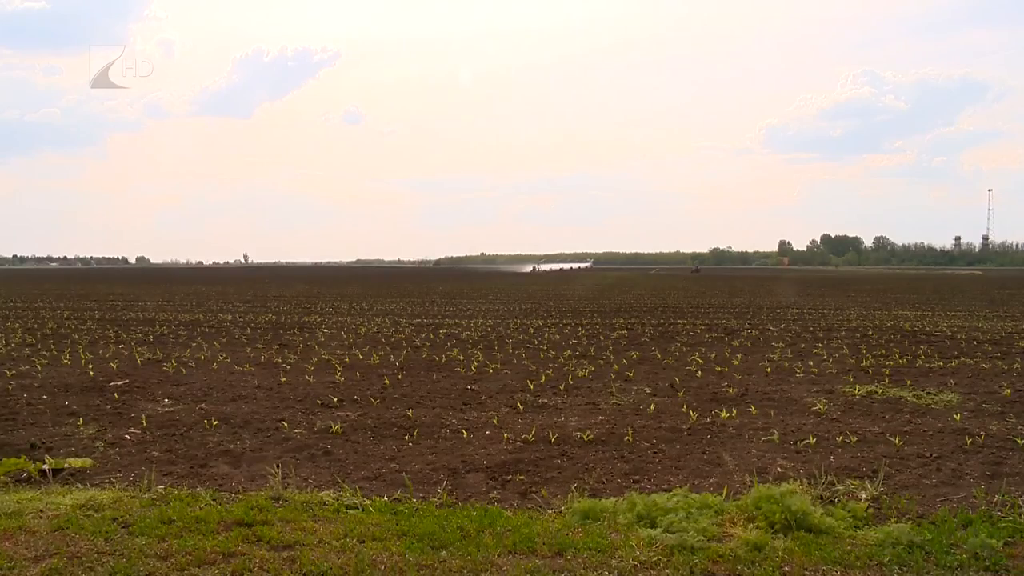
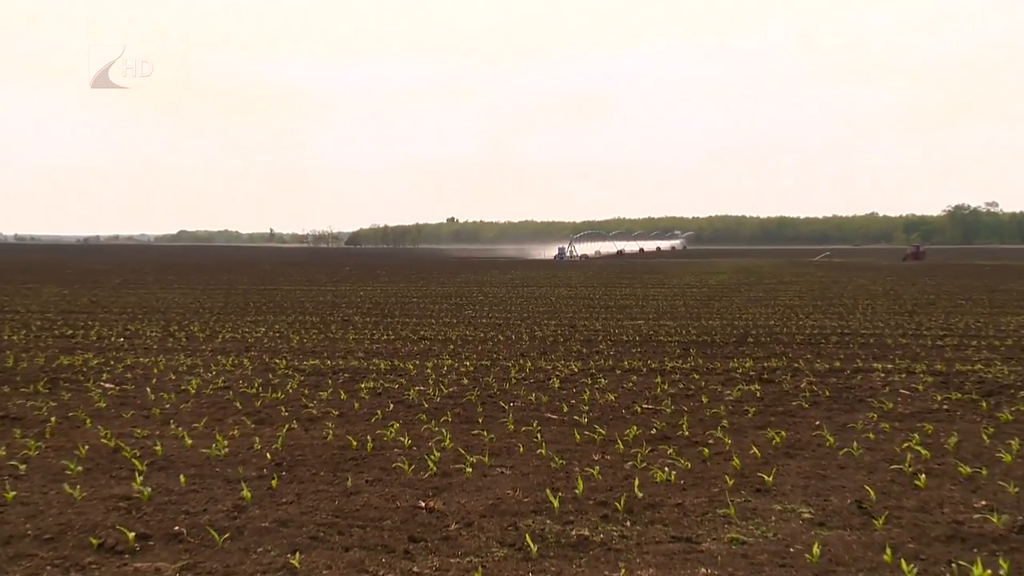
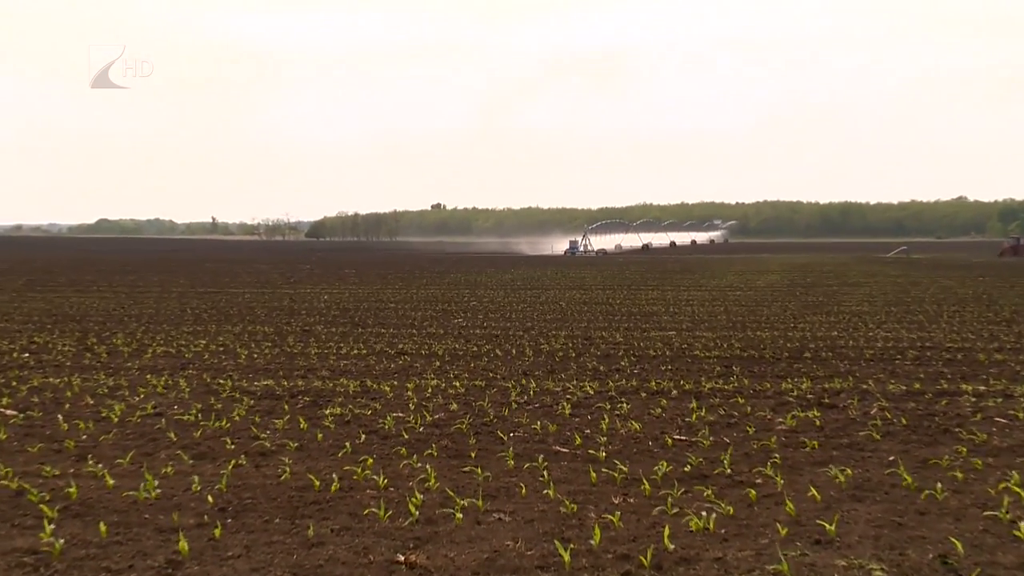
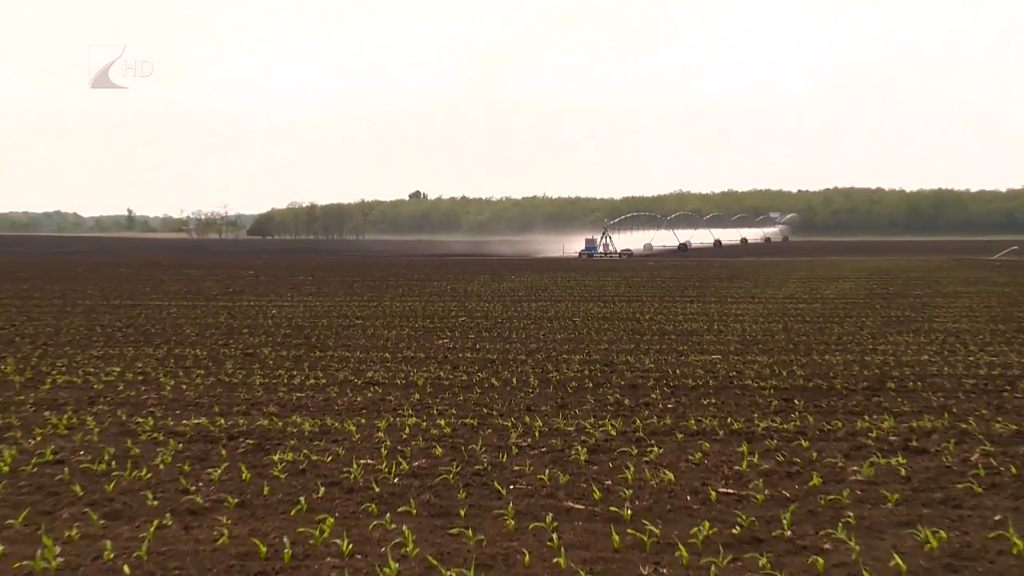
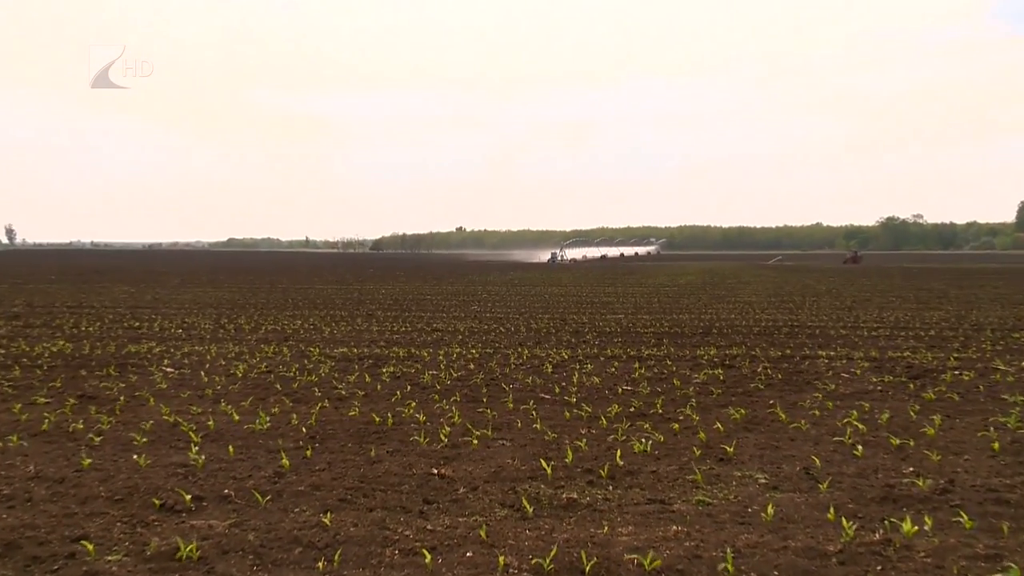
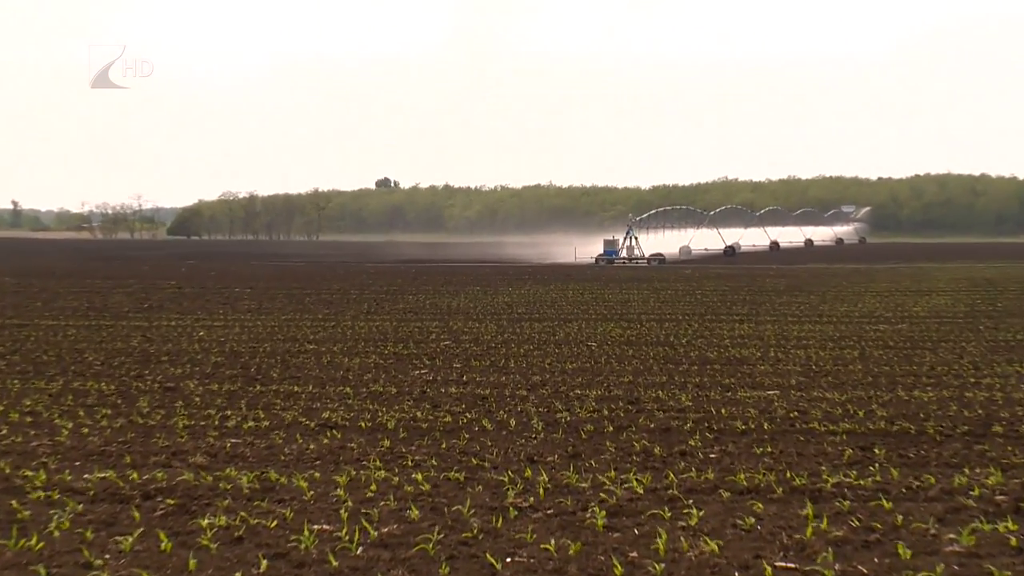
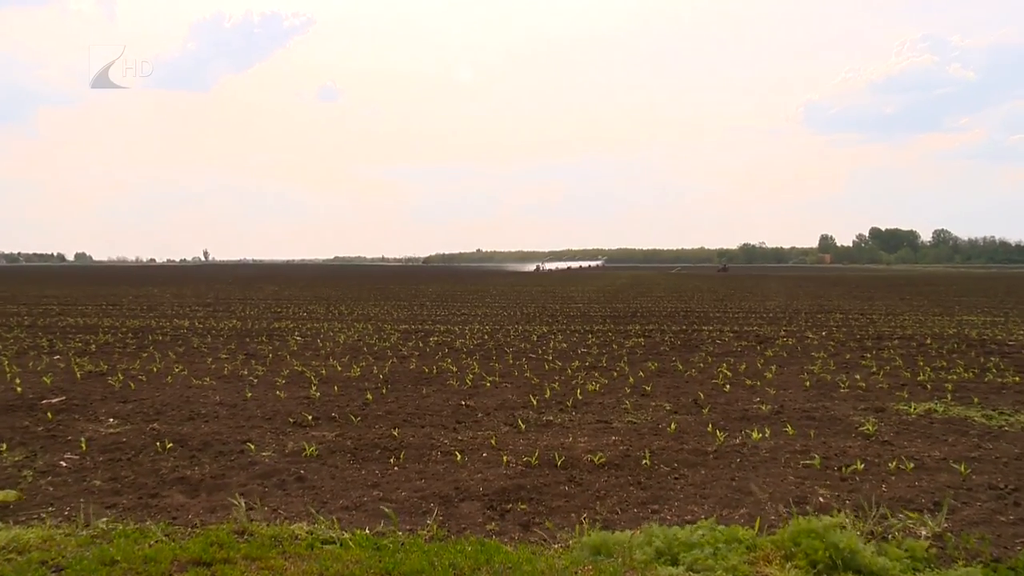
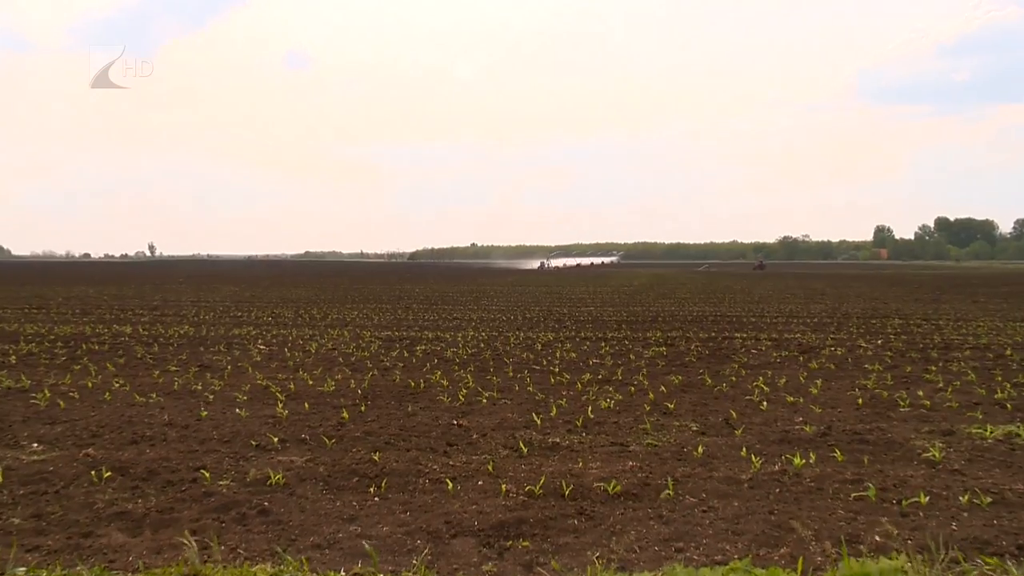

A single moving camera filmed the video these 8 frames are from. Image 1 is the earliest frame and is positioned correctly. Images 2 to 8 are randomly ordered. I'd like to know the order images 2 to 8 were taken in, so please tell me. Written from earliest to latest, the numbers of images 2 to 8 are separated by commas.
7, 8, 5, 2, 3, 4, 6
